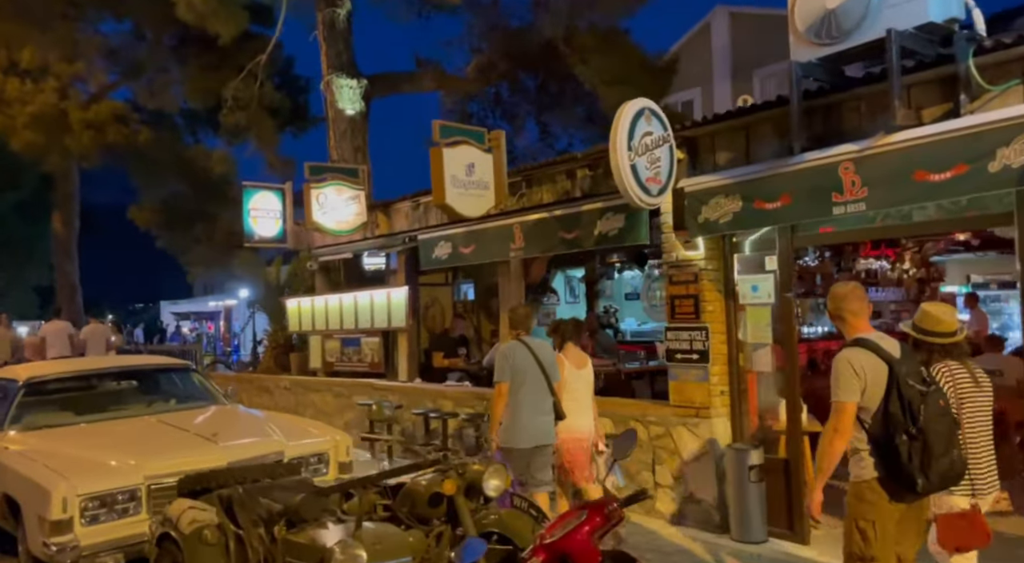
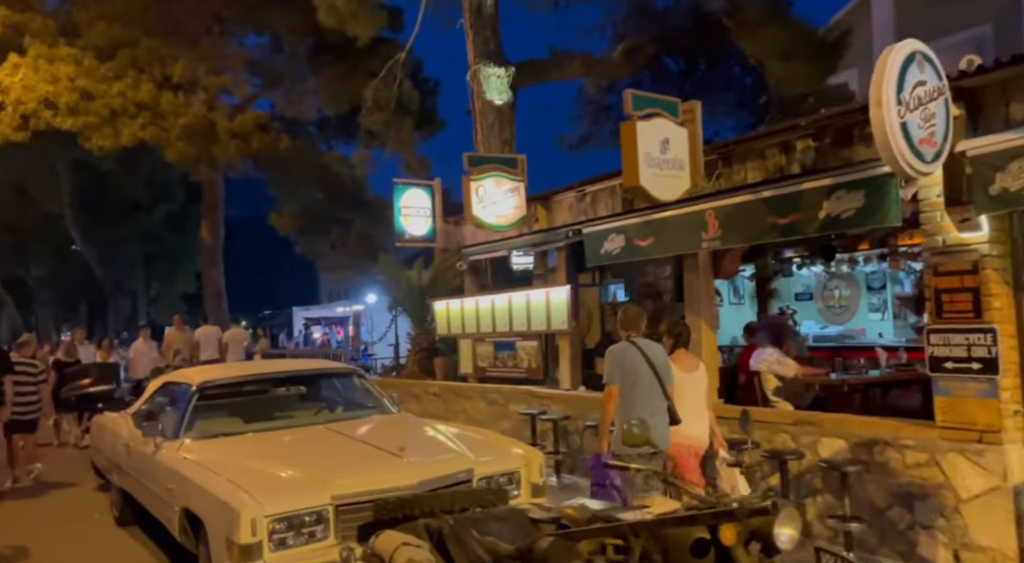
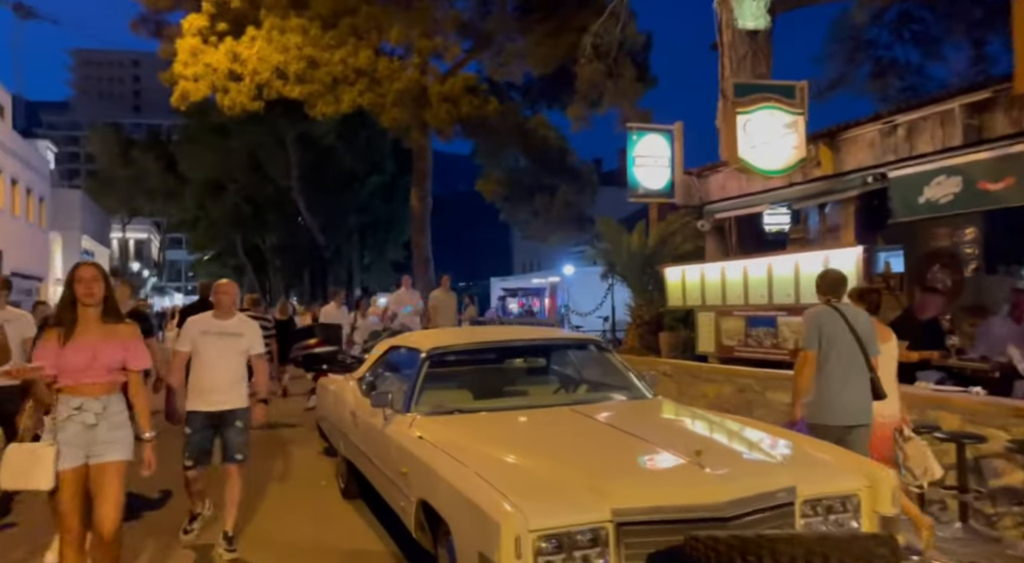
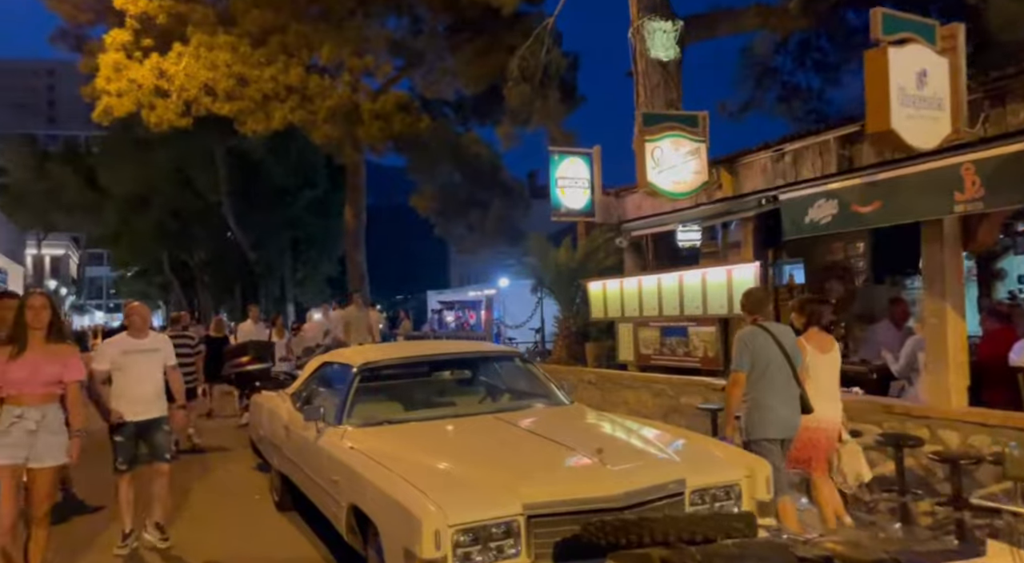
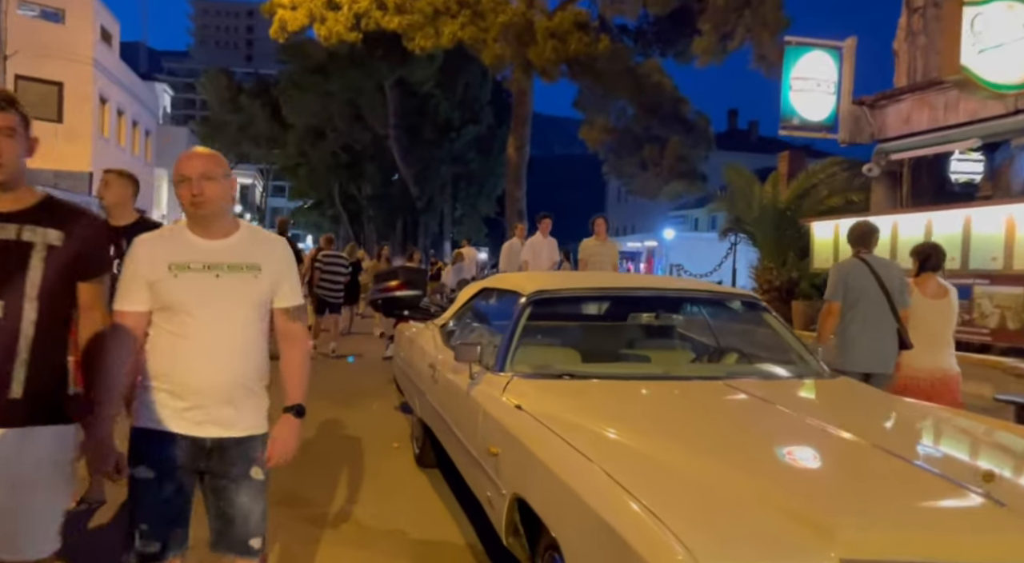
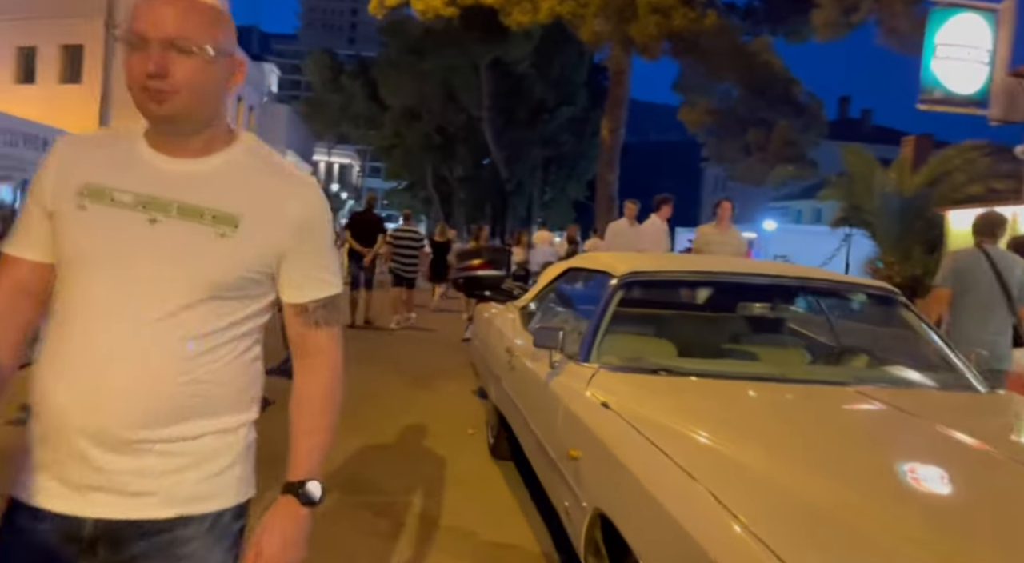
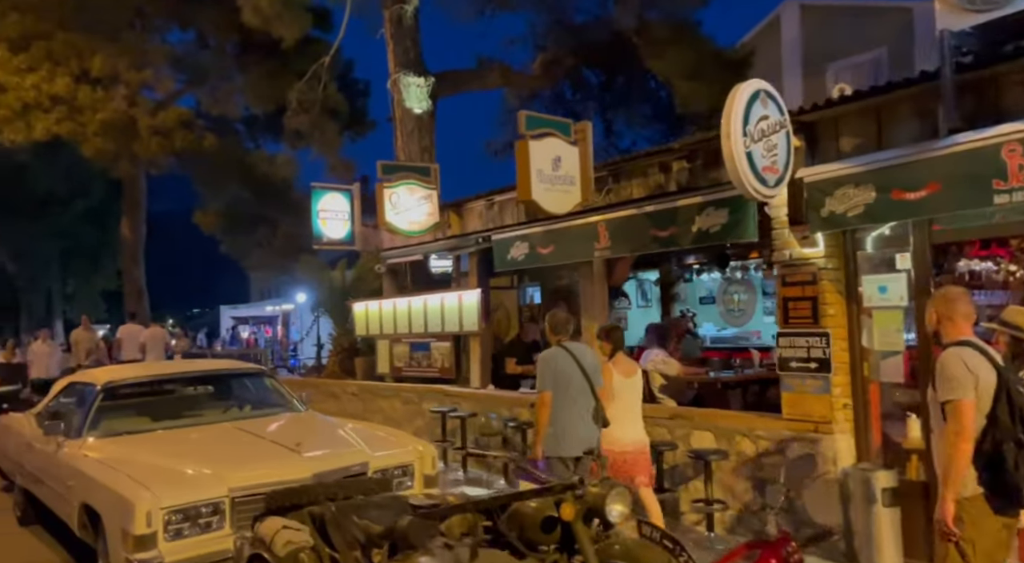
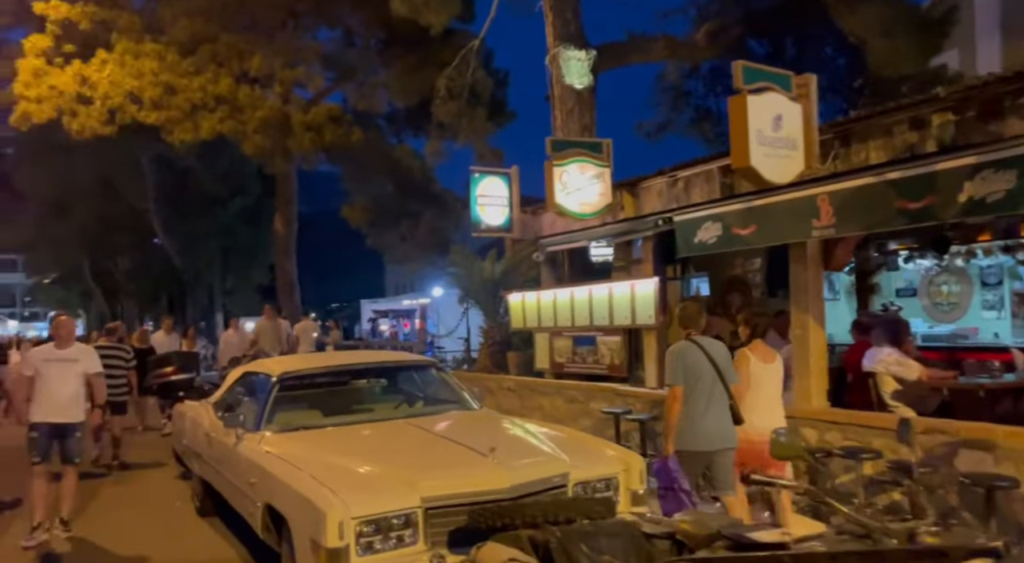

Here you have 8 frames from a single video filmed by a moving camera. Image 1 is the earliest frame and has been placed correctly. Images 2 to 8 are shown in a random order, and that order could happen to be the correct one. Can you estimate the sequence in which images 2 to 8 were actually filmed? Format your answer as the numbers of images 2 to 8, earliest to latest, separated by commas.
7, 2, 8, 4, 3, 5, 6
